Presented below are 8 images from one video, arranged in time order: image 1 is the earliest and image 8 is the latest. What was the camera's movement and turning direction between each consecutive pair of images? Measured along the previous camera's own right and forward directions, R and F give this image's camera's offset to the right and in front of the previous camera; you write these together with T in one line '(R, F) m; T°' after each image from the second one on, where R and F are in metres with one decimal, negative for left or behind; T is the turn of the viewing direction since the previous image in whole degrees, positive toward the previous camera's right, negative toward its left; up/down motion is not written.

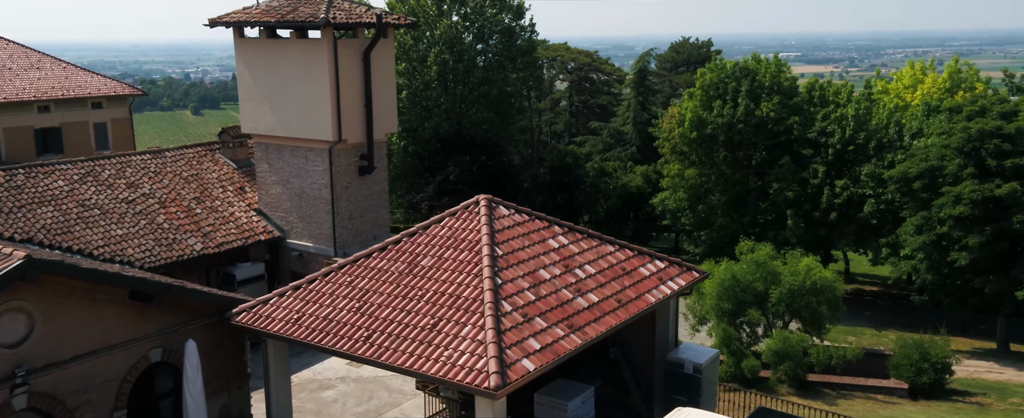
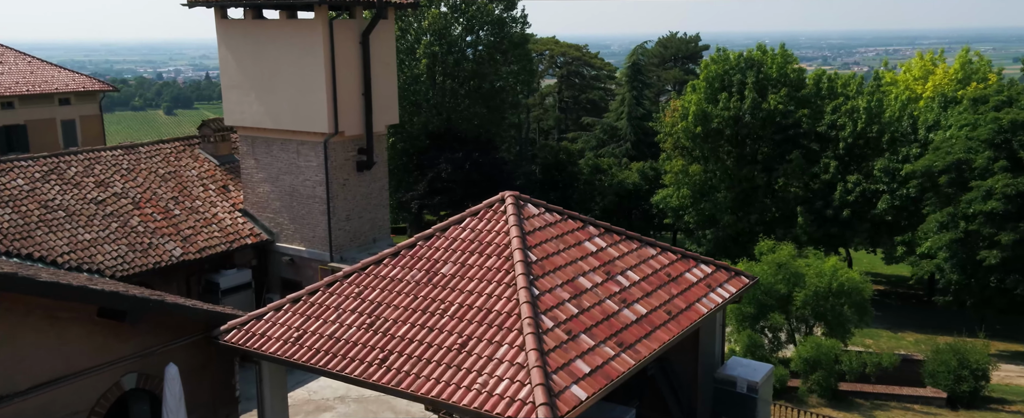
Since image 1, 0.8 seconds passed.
(-0.9, +2.3) m; +1°
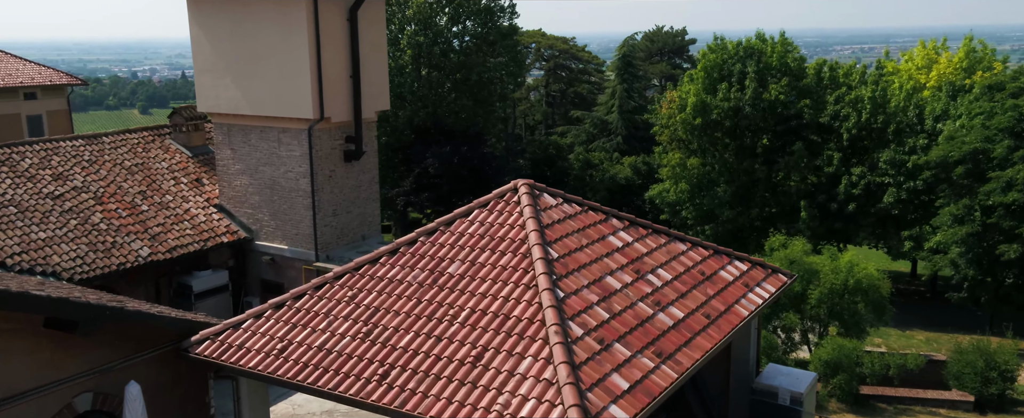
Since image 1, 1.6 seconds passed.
(-0.5, +1.9) m; +1°
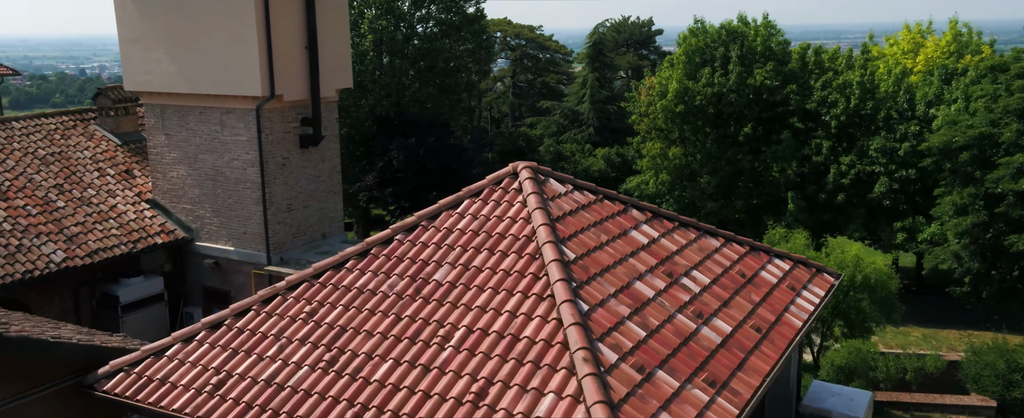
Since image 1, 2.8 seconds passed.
(-0.4, +2.7) m; +2°
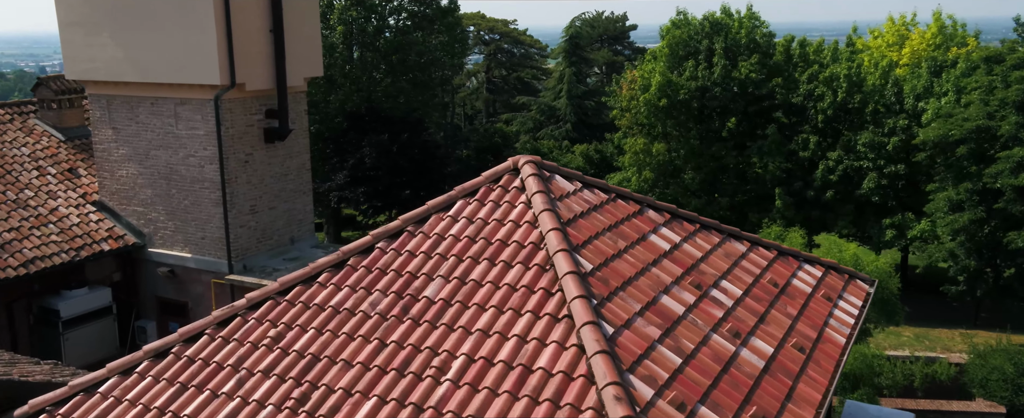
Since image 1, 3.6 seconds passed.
(-0.3, +1.5) m; +2°
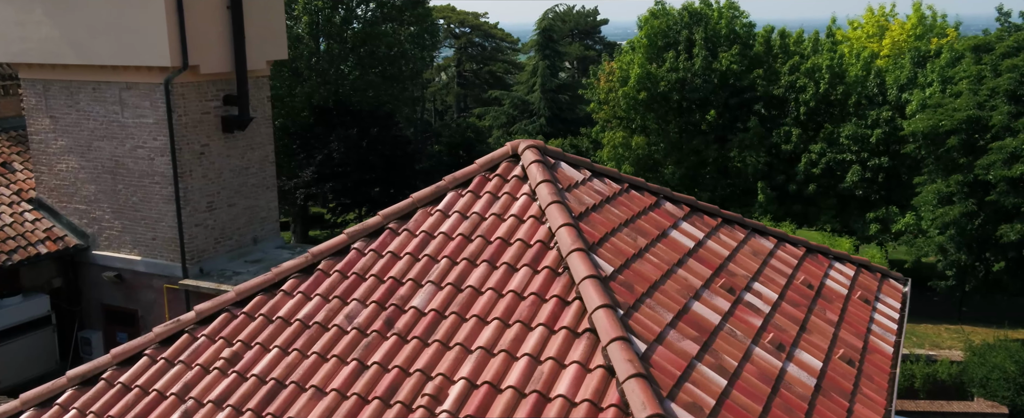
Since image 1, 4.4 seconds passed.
(-0.3, +1.3) m; +2°
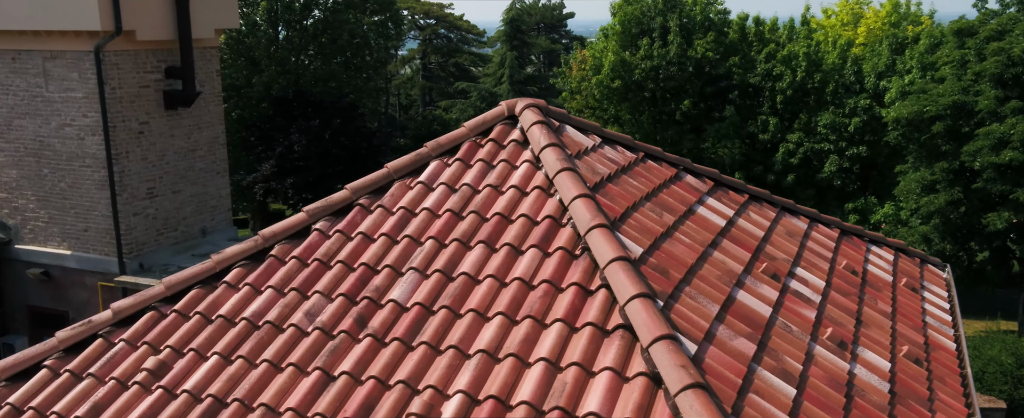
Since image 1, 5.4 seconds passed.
(-0.2, +1.4) m; +2°
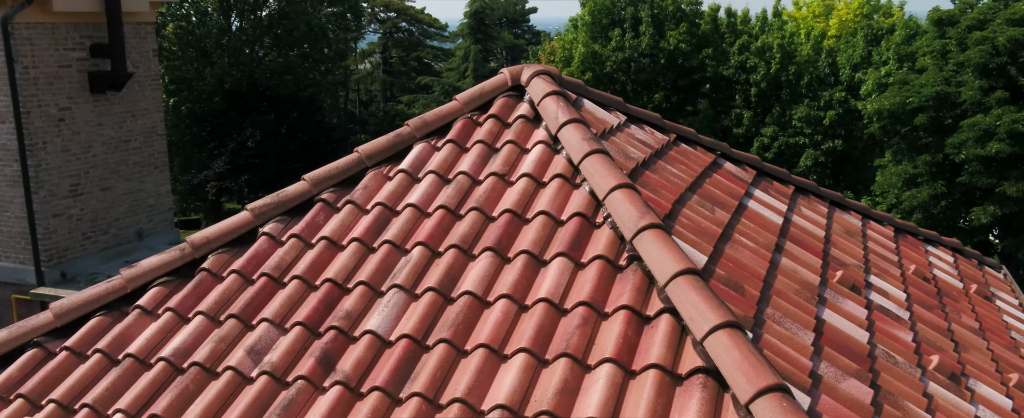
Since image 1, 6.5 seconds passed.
(-0.2, +1.4) m; +2°
